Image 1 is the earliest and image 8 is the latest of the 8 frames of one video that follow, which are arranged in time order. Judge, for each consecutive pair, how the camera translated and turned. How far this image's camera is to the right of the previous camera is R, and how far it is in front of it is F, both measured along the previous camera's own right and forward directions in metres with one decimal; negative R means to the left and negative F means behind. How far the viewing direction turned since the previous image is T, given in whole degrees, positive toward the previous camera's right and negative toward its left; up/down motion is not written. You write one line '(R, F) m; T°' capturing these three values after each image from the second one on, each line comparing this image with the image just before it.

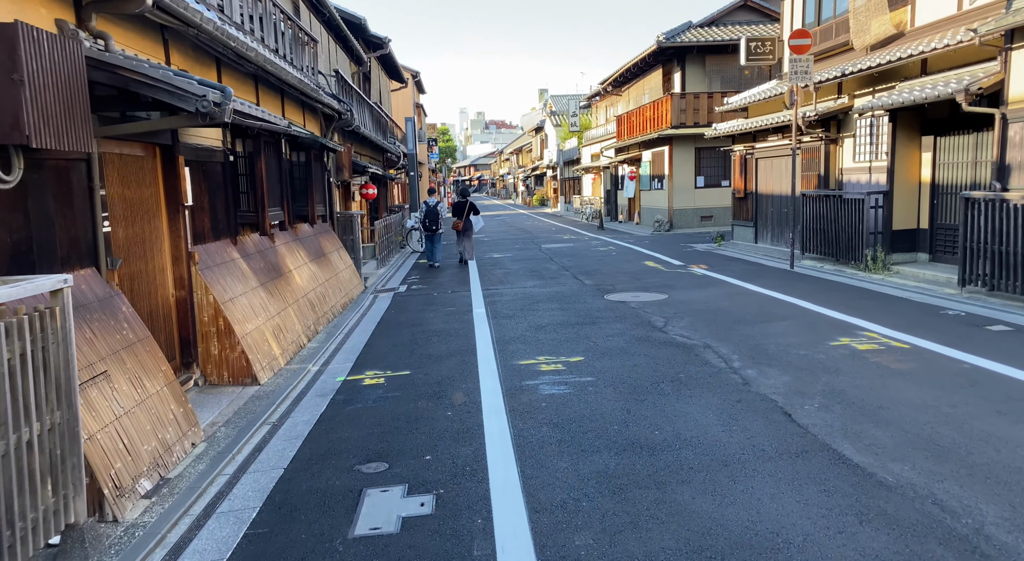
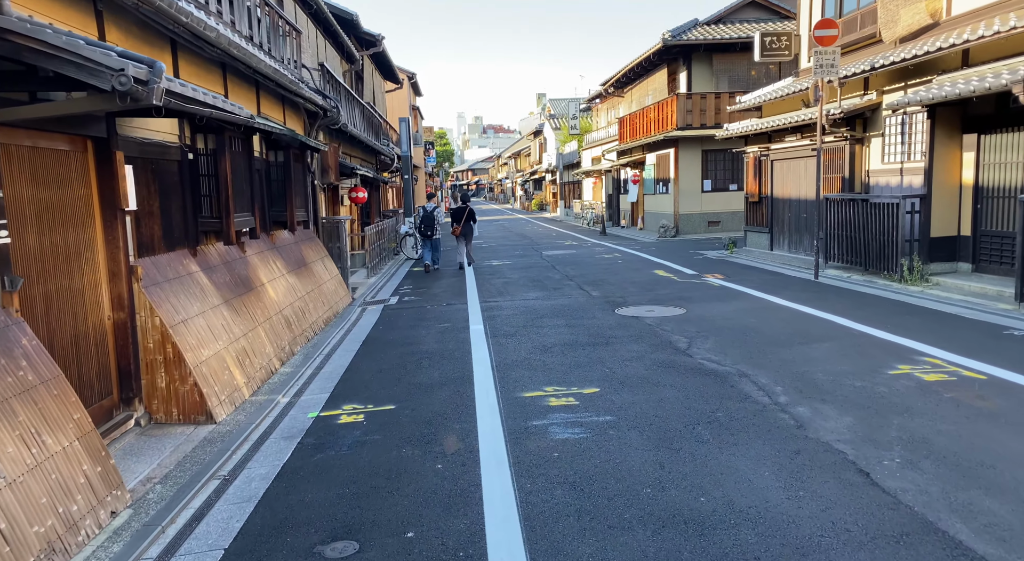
(0.0, +1.1) m; 0°
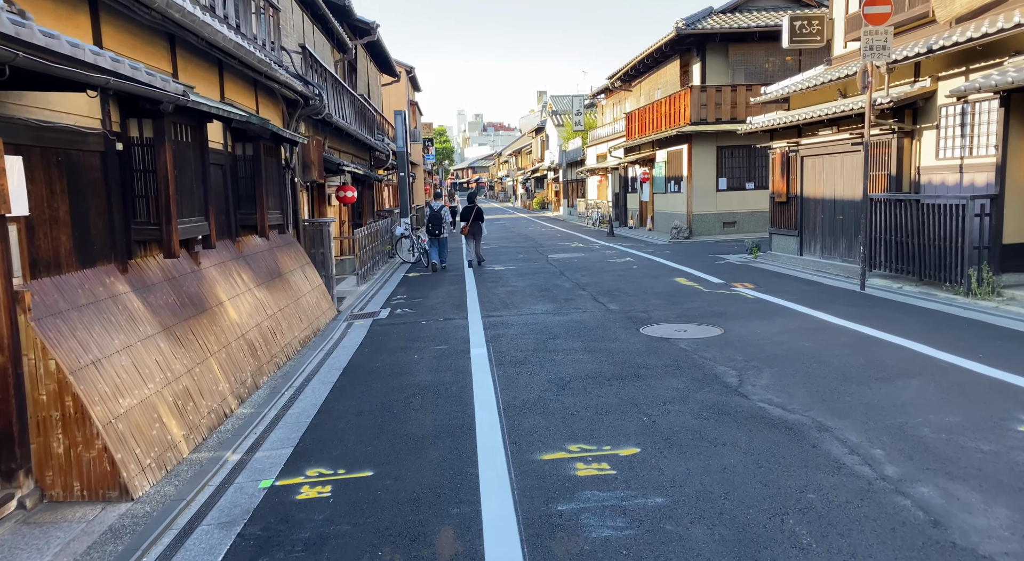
(-0.1, +1.5) m; 0°
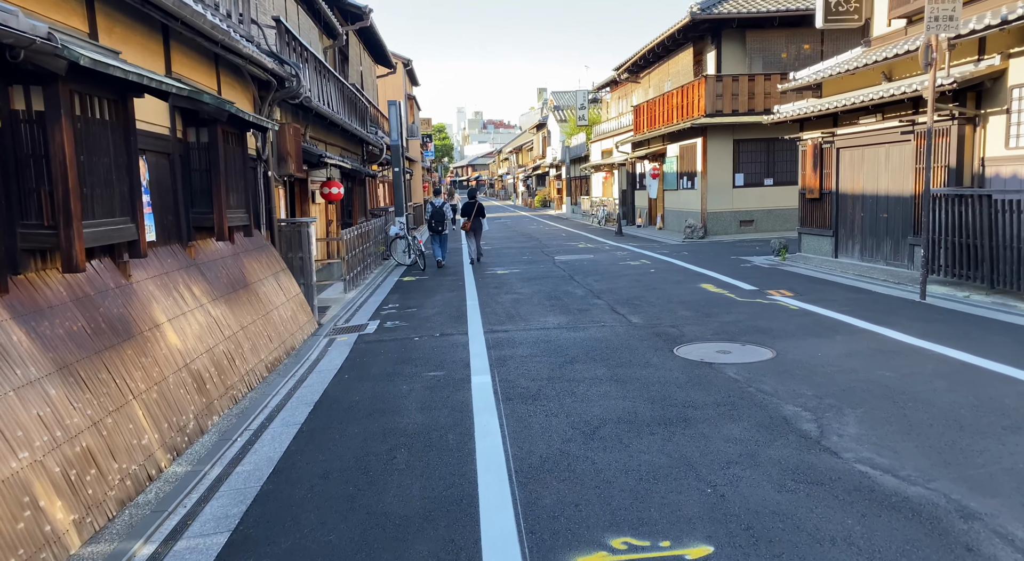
(-0.1, +1.5) m; 0°
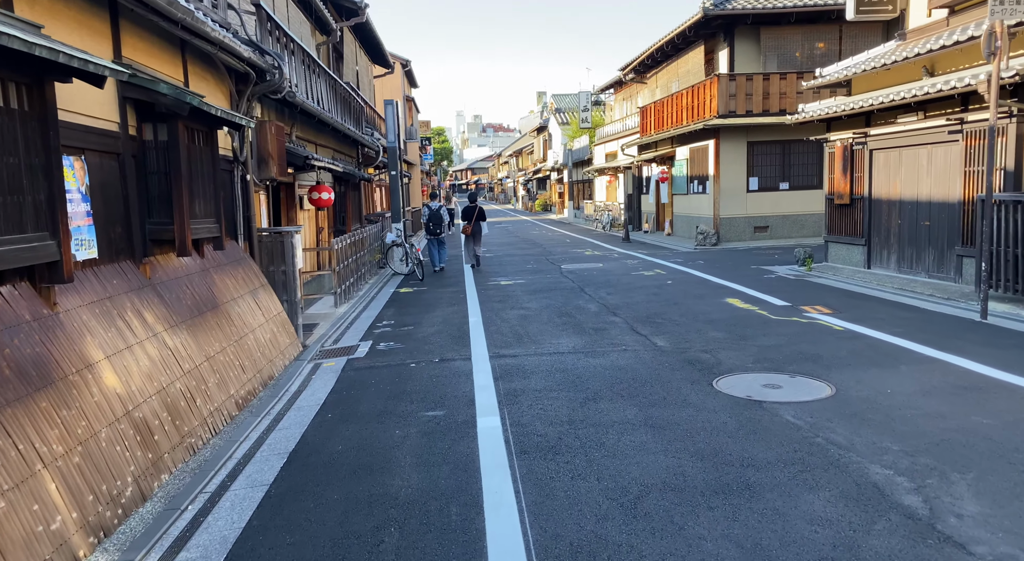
(-0.1, +1.1) m; 0°
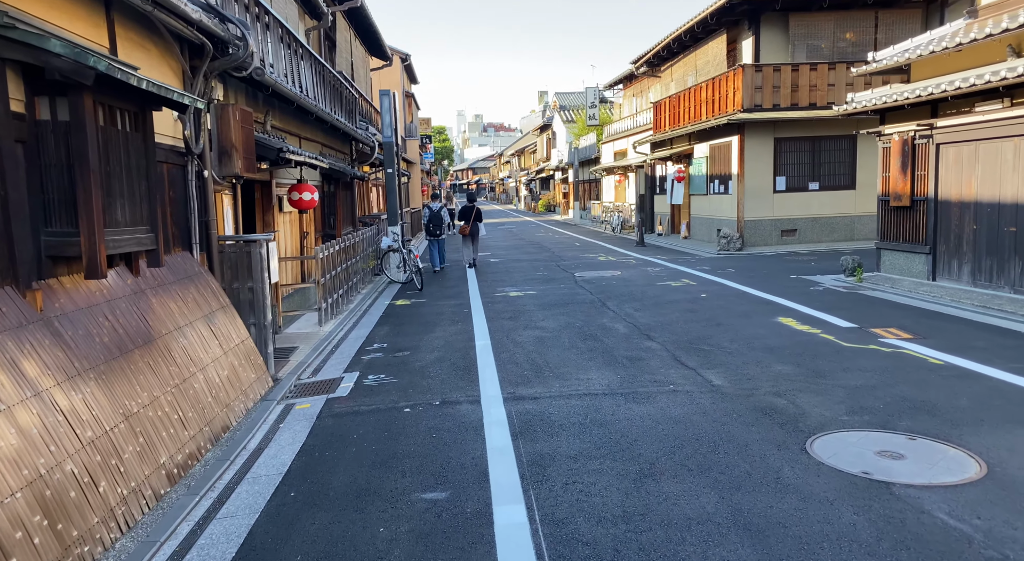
(-0.2, +1.7) m; 0°
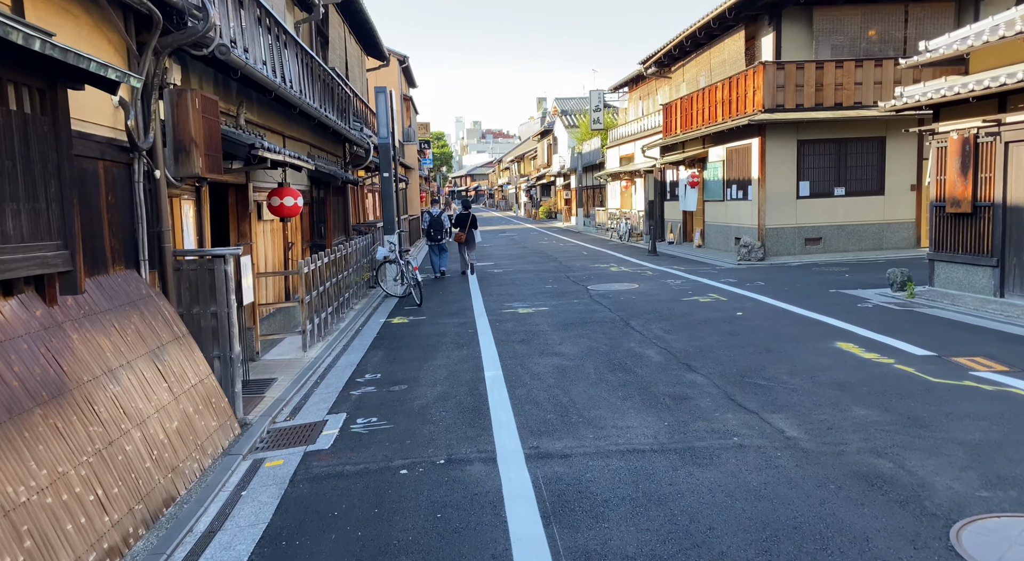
(-0.2, +1.4) m; 0°
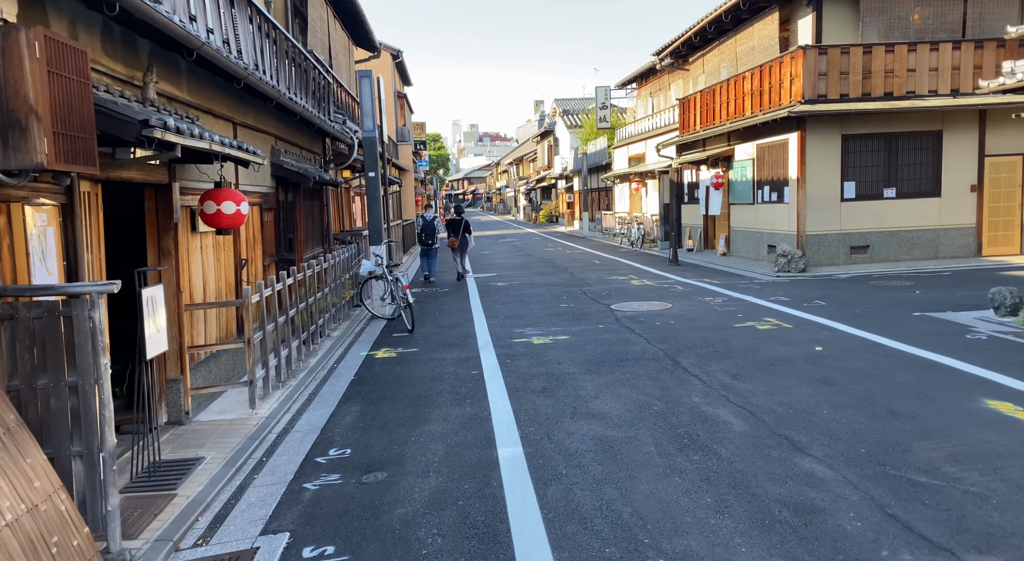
(-0.2, +2.4) m; 0°
